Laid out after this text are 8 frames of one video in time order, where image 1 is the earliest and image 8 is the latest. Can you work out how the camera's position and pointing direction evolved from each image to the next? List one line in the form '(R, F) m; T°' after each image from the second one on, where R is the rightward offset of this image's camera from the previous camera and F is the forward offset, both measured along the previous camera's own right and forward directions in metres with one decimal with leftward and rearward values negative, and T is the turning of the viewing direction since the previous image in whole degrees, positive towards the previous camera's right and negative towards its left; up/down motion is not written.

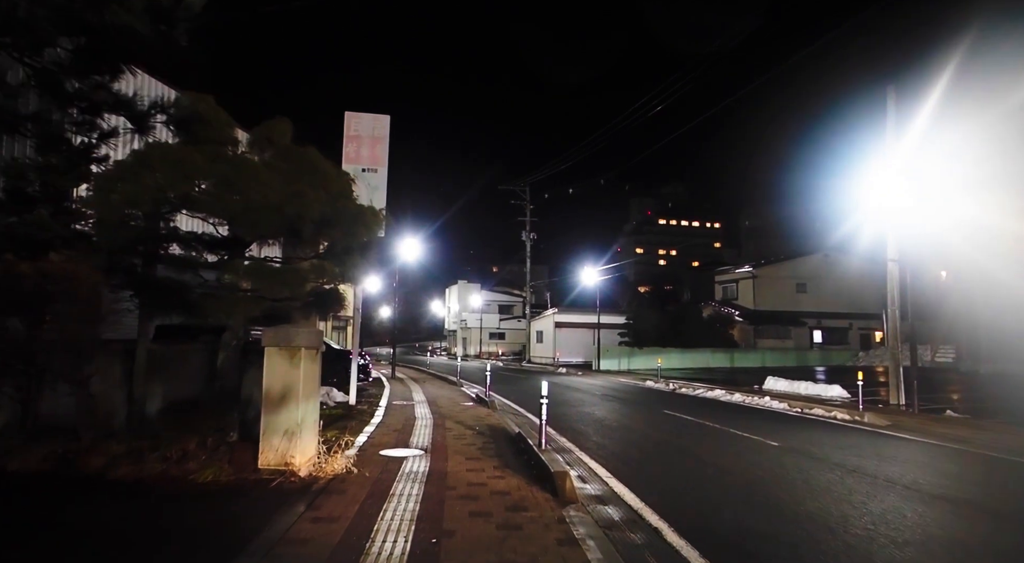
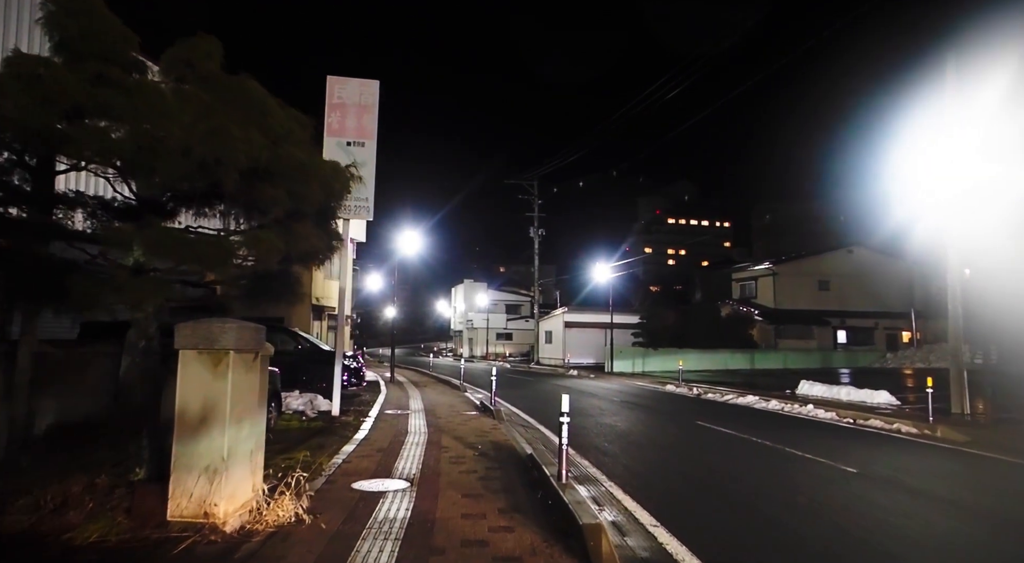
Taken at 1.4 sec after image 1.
(0.0, +1.9) m; -1°
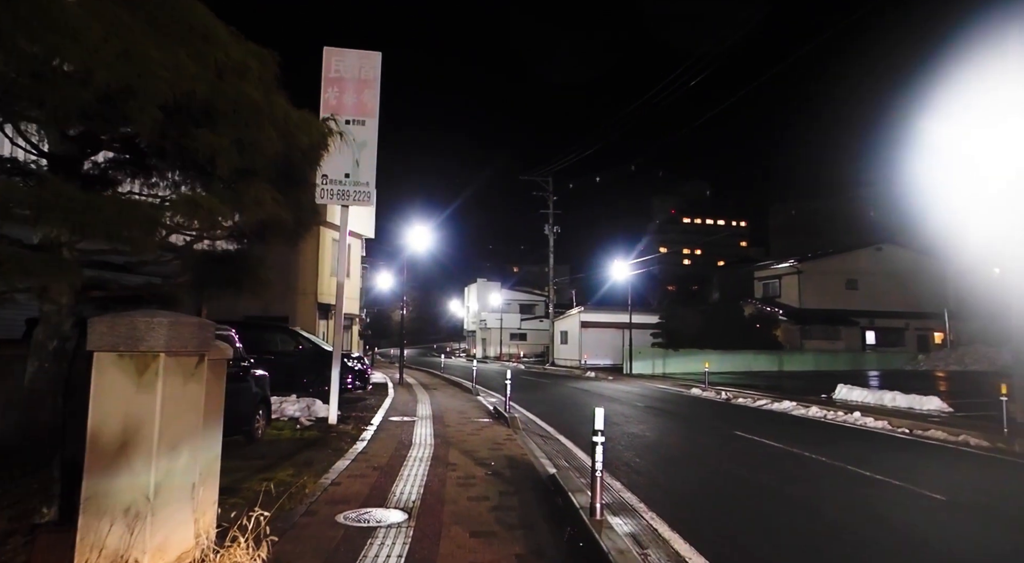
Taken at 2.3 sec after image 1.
(-0.1, +1.2) m; -1°
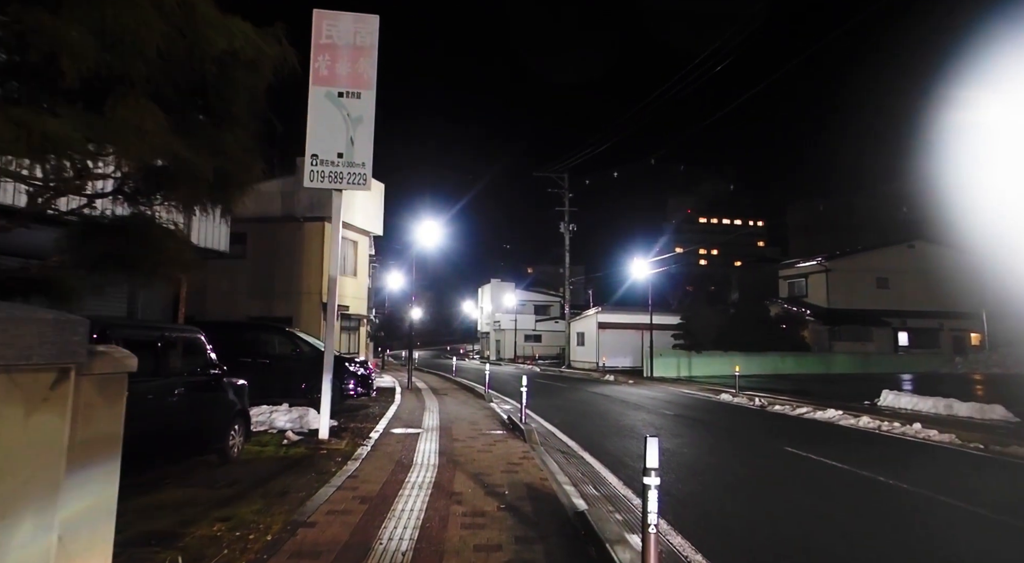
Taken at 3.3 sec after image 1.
(0.0, +1.4) m; -1°
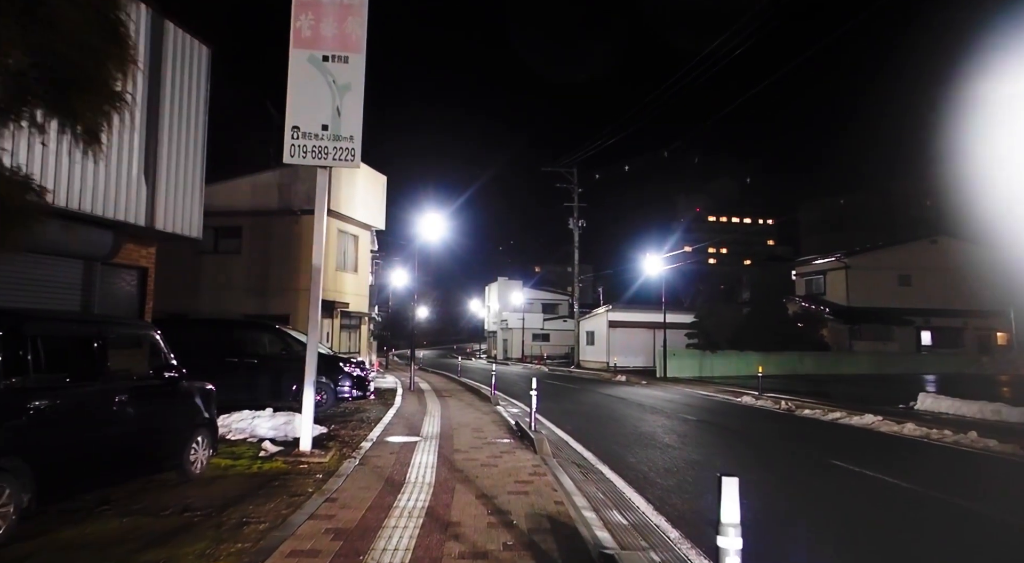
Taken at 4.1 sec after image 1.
(0.0, +1.2) m; -1°
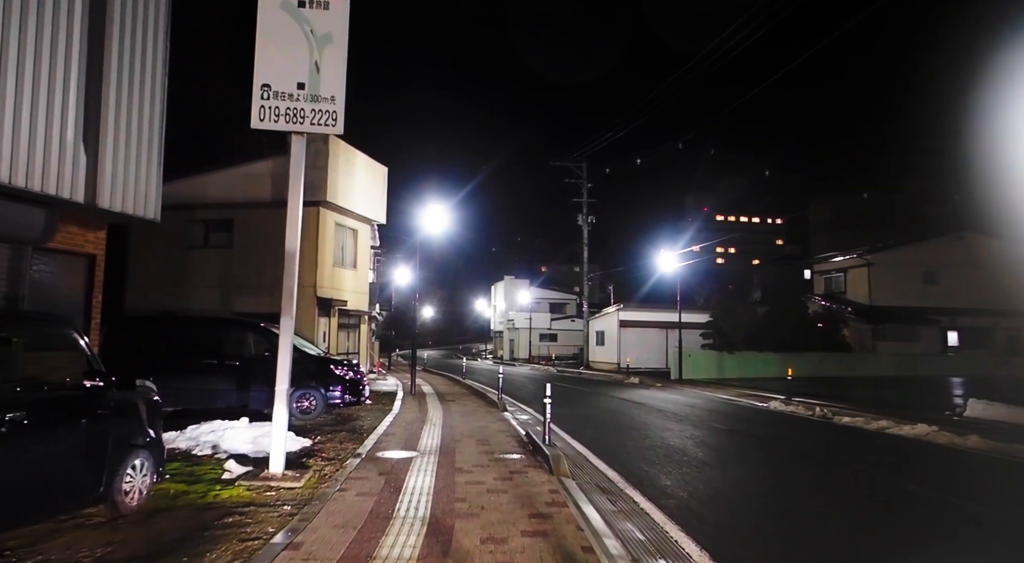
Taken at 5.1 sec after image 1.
(-0.1, +1.4) m; -1°
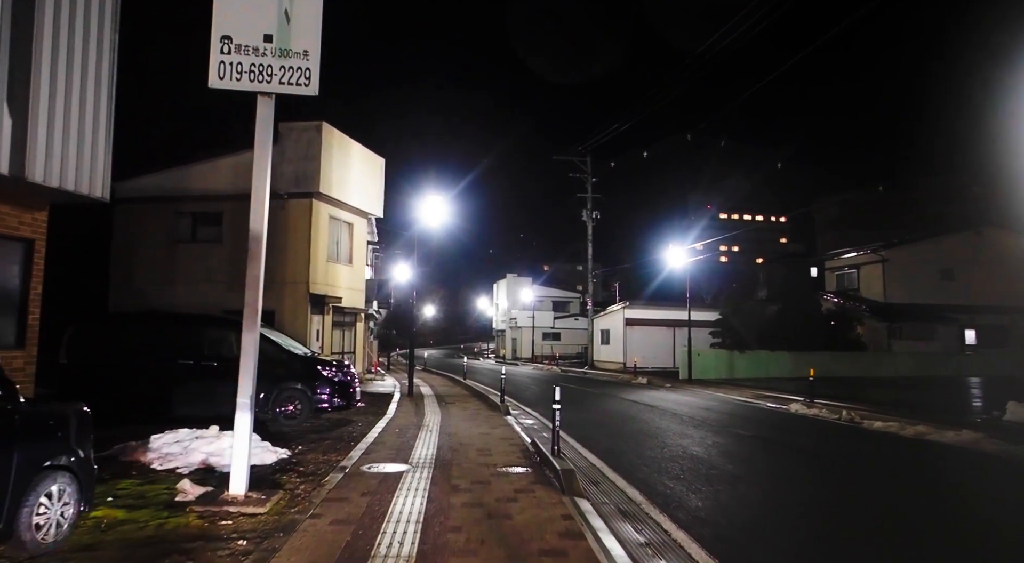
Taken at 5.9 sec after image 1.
(0.0, +1.1) m; 0°
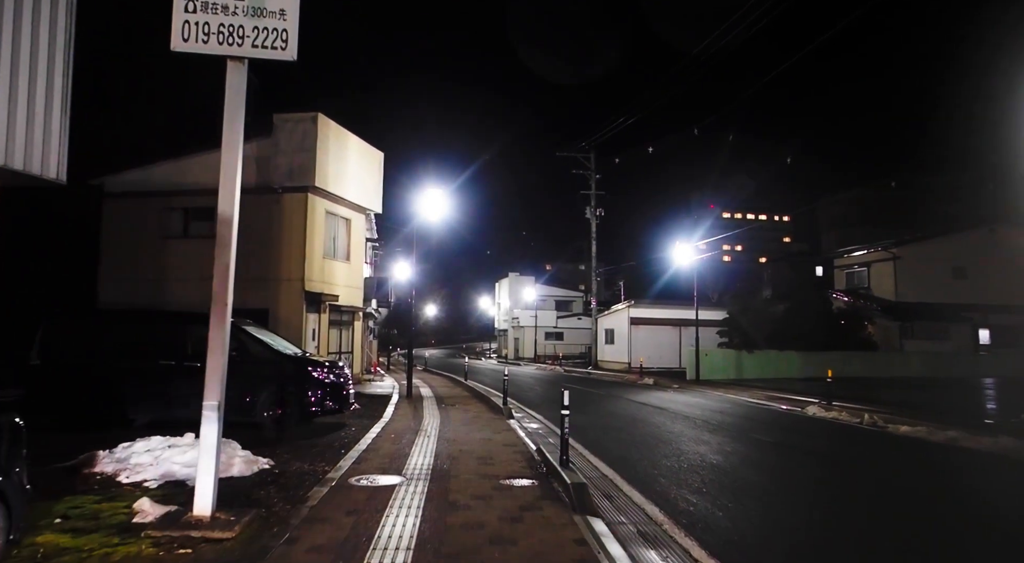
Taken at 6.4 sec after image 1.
(0.0, +0.7) m; 0°
